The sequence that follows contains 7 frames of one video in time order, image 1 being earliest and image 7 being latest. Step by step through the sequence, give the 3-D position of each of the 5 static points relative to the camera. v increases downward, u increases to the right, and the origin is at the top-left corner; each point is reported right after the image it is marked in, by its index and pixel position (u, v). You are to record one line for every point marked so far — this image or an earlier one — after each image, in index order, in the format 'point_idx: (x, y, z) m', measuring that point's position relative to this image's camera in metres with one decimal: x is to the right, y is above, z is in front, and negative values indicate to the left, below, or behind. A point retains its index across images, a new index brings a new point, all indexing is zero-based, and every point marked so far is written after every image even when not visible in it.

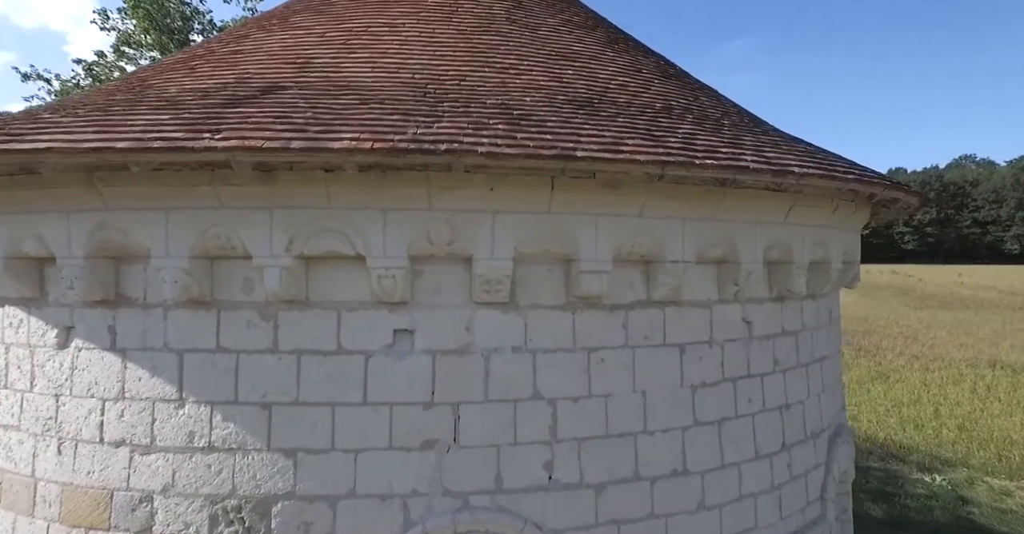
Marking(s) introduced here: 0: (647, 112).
0: (+0.9, +1.0, +4.2) m
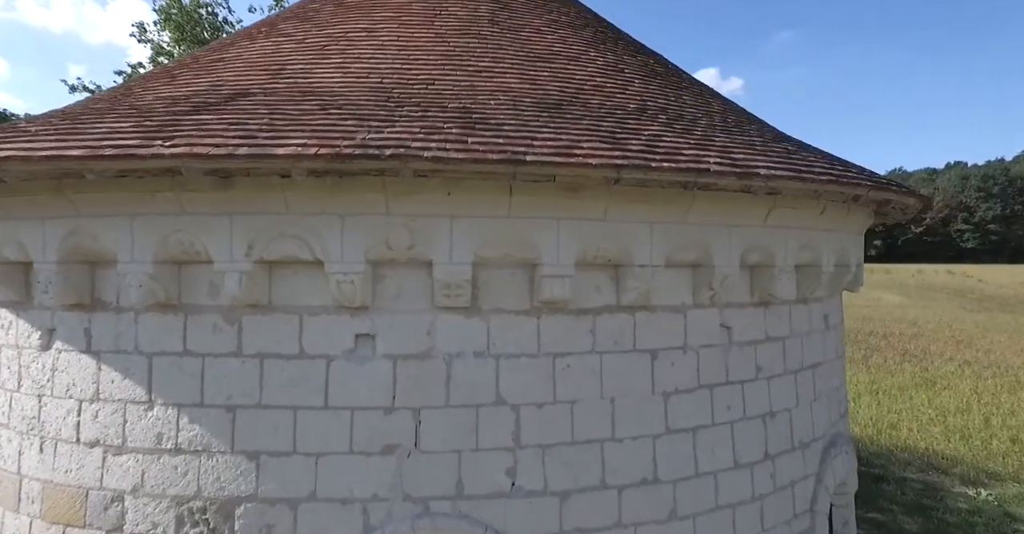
0: (+0.7, +1.0, +4.1) m
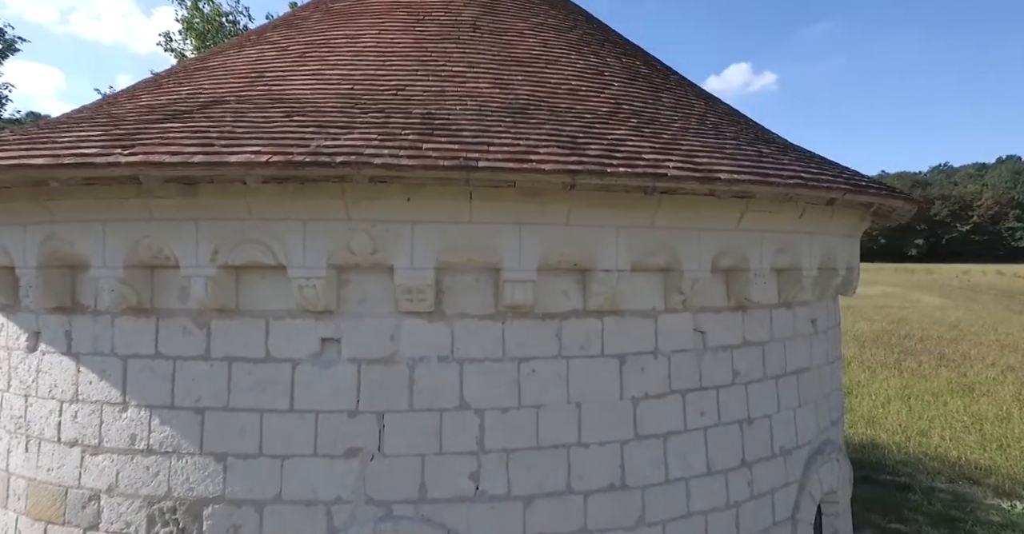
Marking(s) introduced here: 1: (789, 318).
0: (+0.5, +0.9, +4.1) m
1: (+2.1, -0.4, +4.9) m
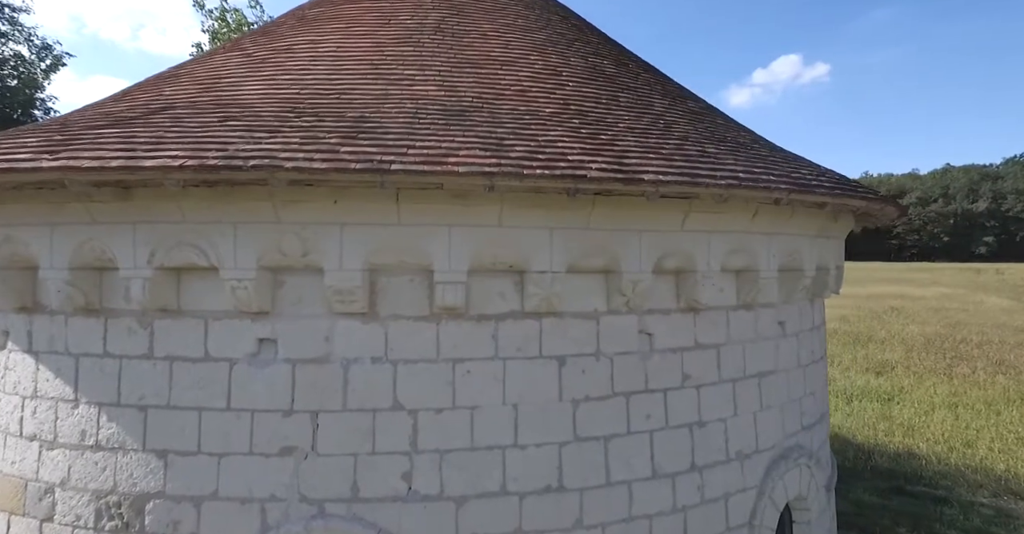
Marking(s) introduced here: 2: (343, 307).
0: (+0.1, +0.9, +4.1) m
1: (+1.8, -0.4, +4.8) m
2: (-1.0, -0.2, +3.7) m
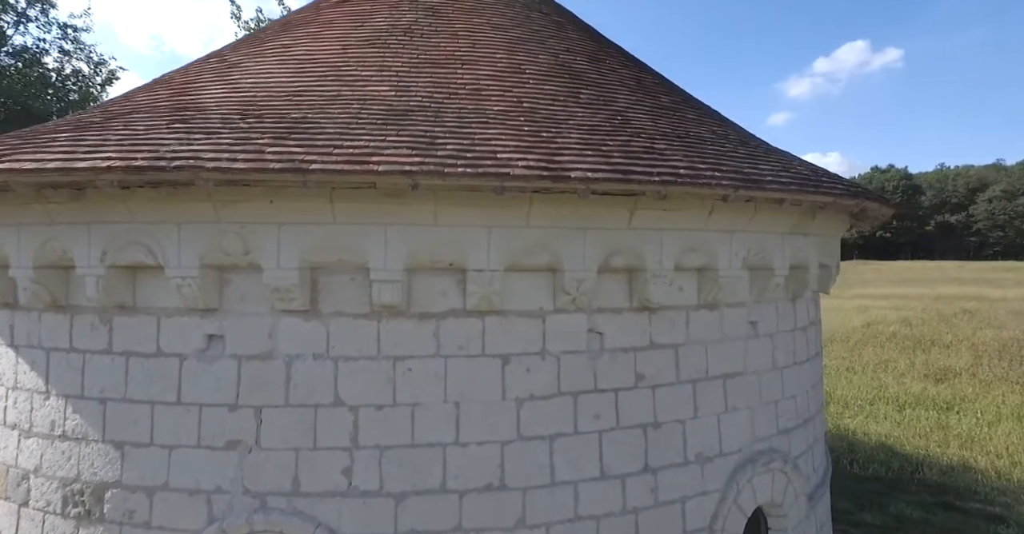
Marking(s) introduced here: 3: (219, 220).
0: (-0.3, +0.9, +4.1) m
1: (+1.5, -0.4, +4.7) m
2: (-1.3, -0.2, +3.8) m
3: (-1.7, +0.3, +3.7) m
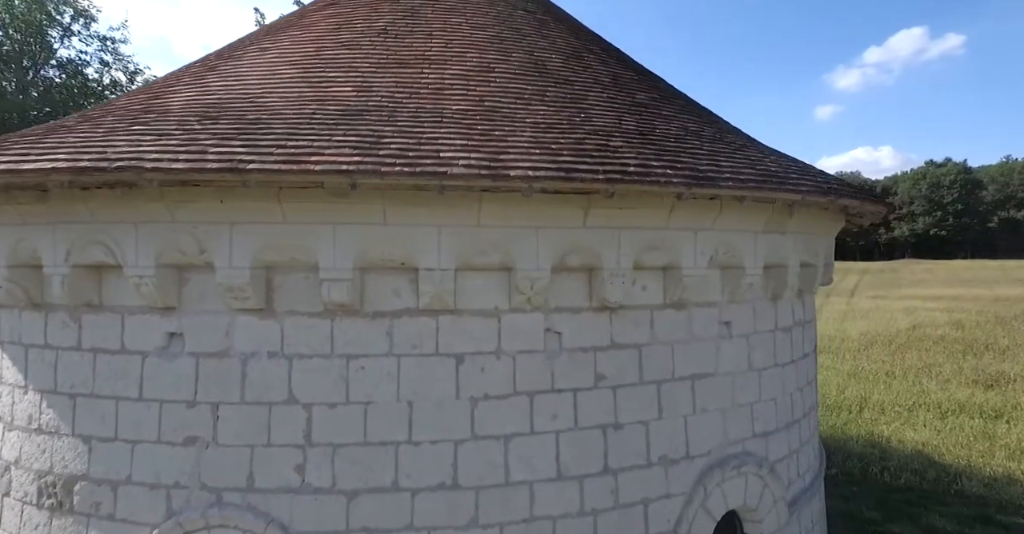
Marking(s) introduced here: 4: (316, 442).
0: (-0.5, +0.9, +4.1) m
1: (+1.2, -0.4, +4.6) m
2: (-1.6, -0.2, +3.9) m
3: (-2.0, +0.3, +3.8) m
4: (-1.2, -1.0, +3.9) m
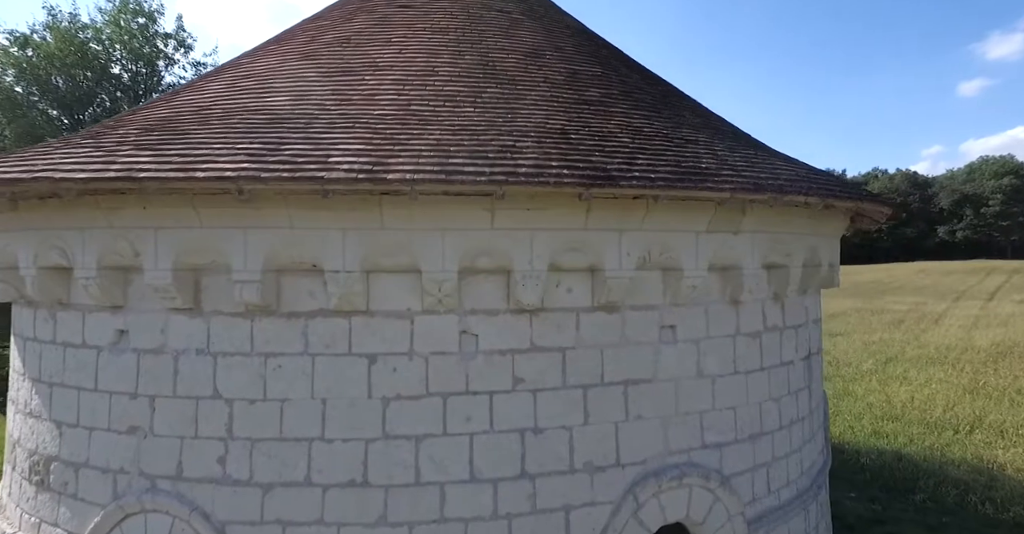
0: (-1.1, +0.9, +4.2) m
1: (+0.7, -0.4, +4.4) m
2: (-2.2, -0.2, +4.2) m
3: (-2.5, +0.3, +4.1) m
4: (-1.7, -1.1, +4.1) m
